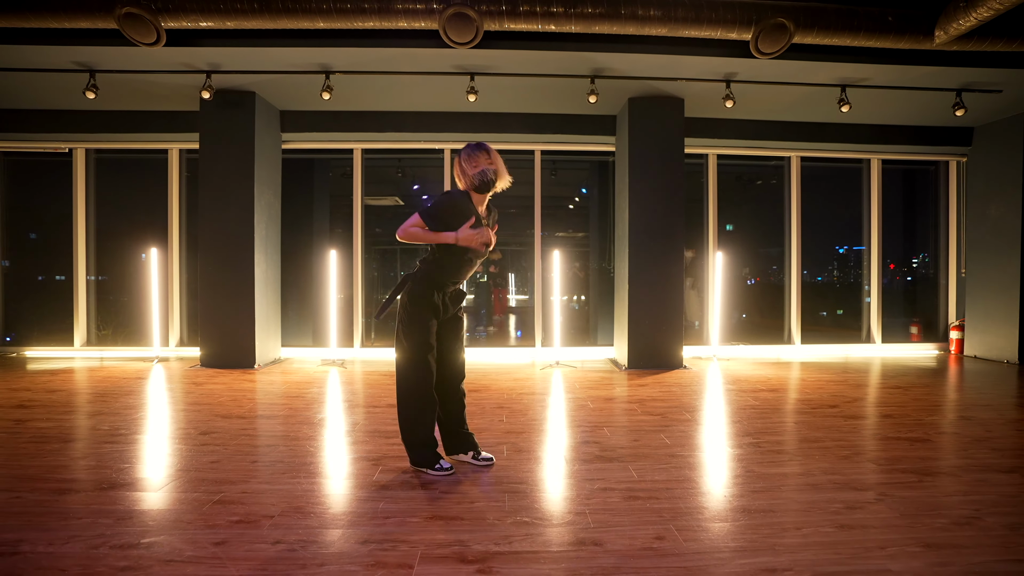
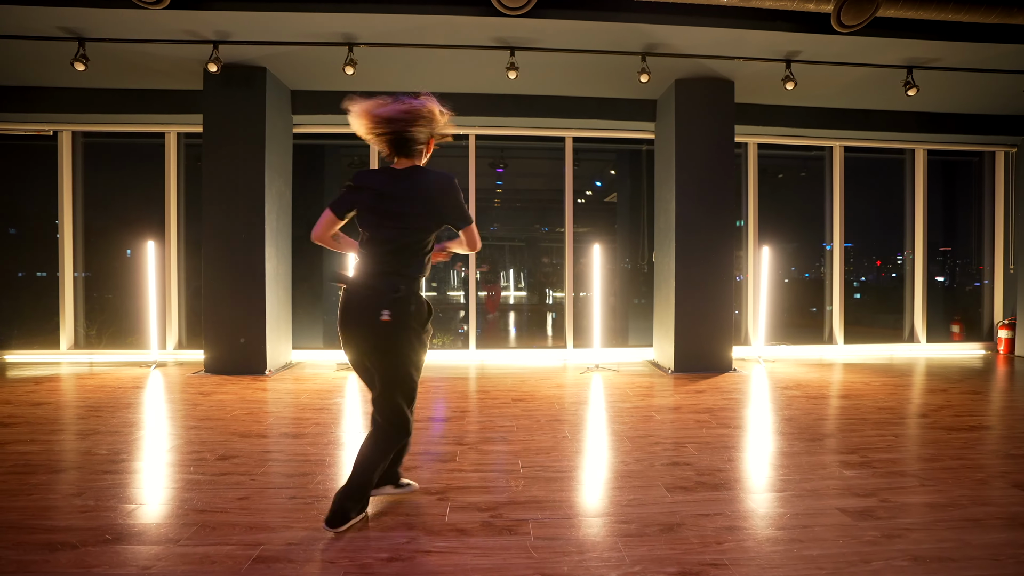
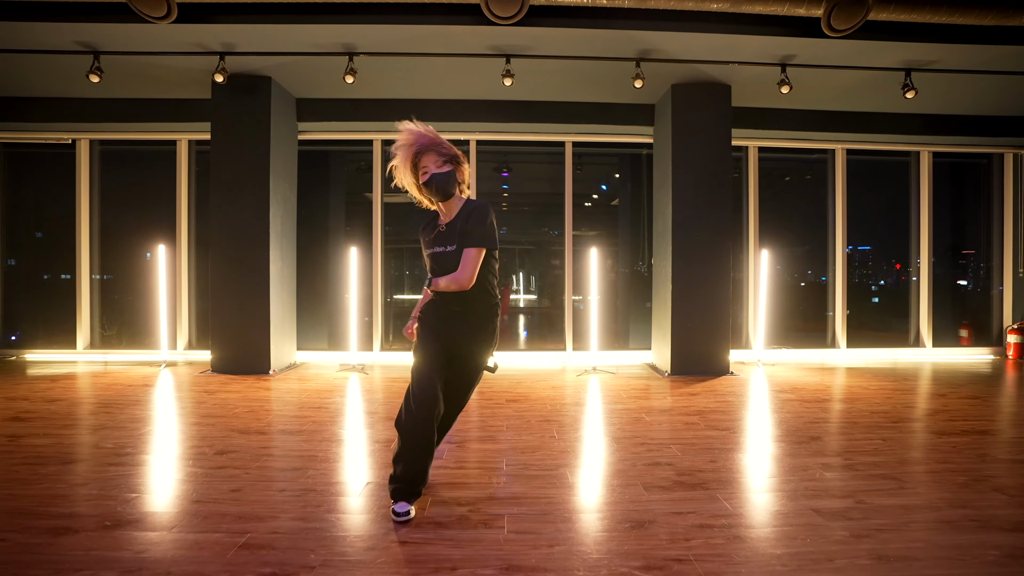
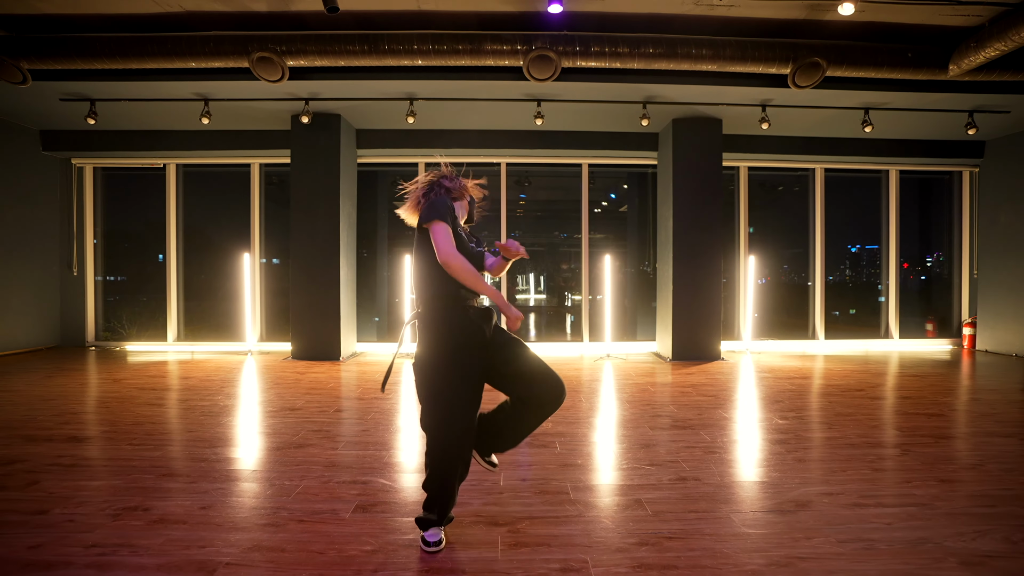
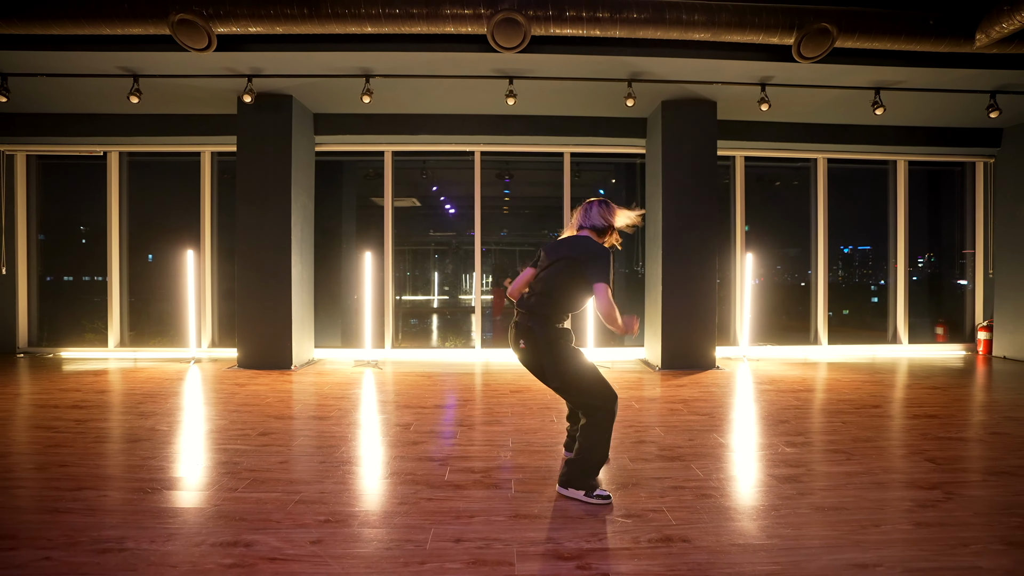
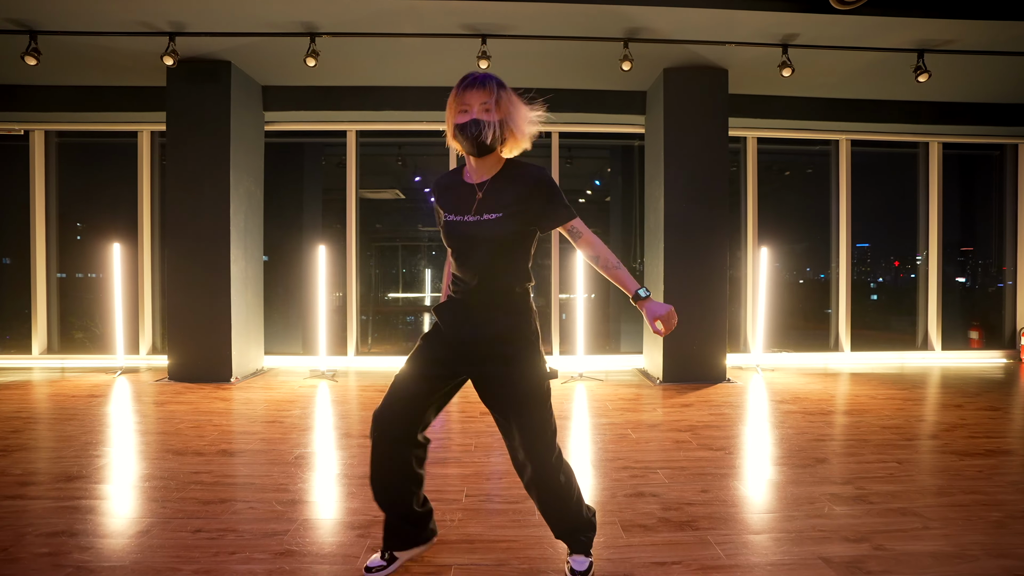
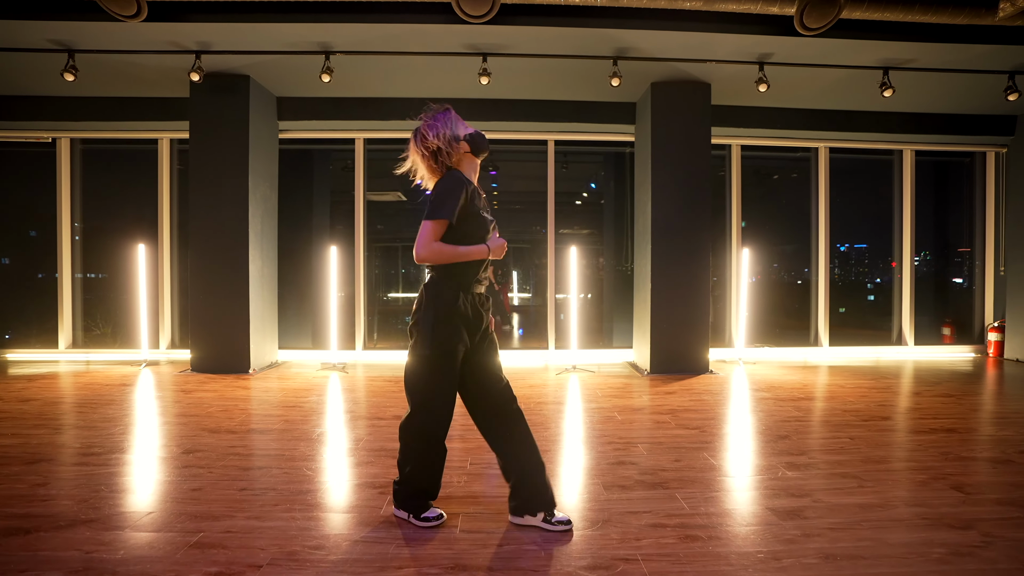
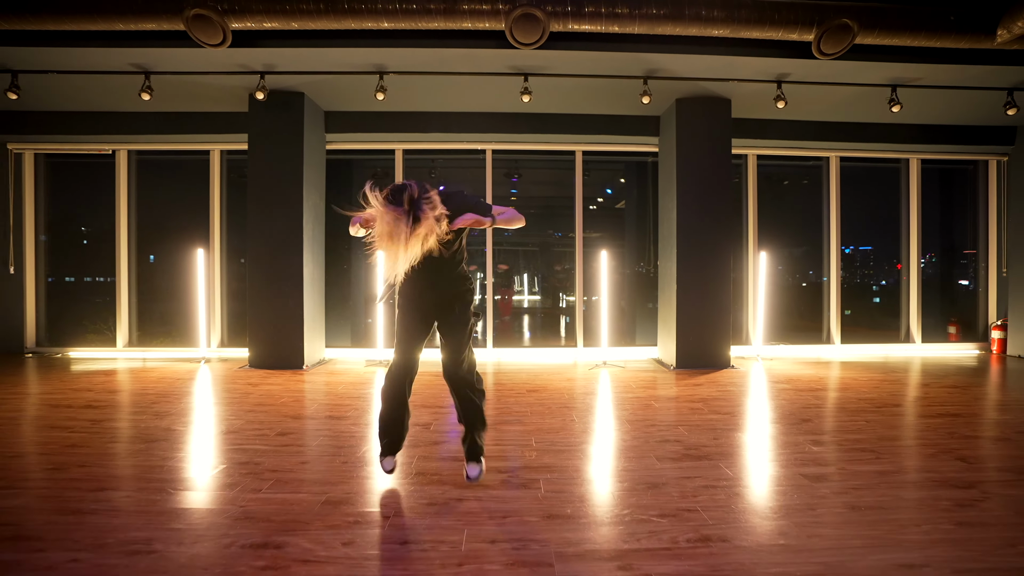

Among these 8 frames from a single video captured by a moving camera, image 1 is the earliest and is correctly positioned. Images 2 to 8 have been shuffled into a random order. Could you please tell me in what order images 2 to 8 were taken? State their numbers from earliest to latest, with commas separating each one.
7, 6, 3, 5, 2, 8, 4
